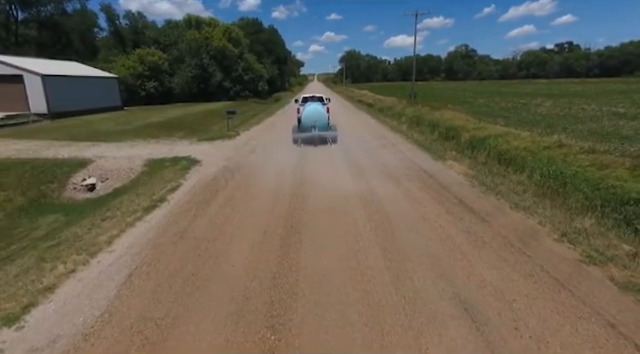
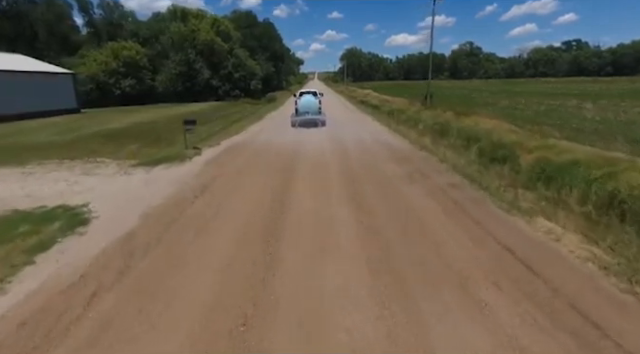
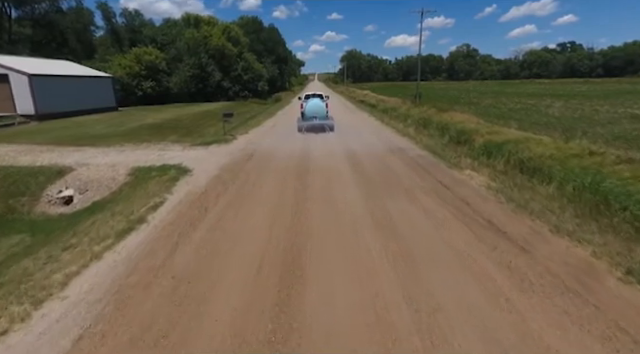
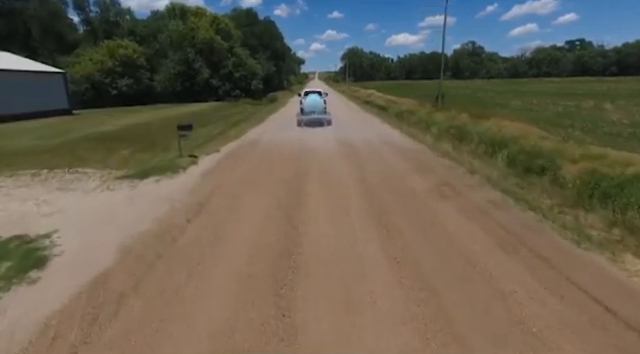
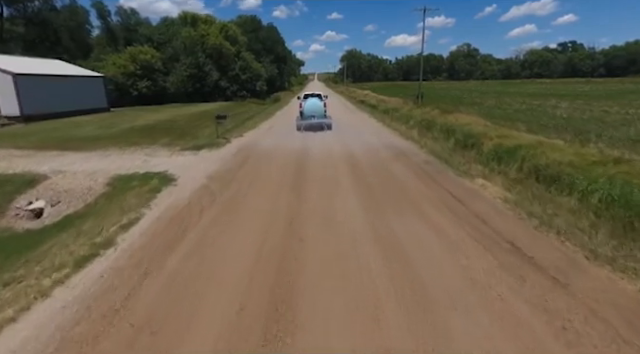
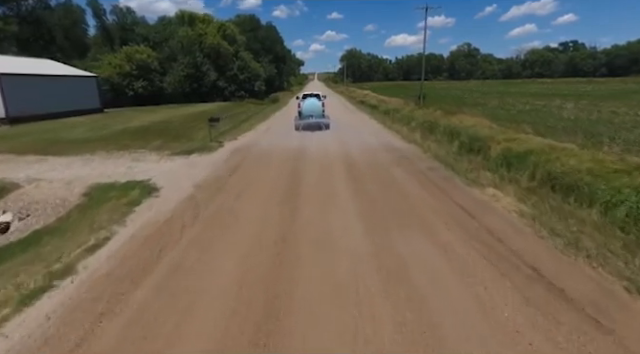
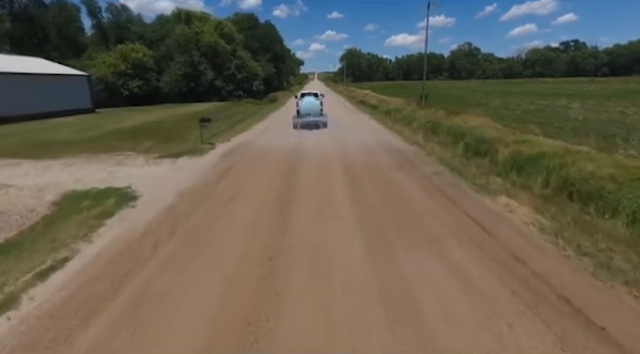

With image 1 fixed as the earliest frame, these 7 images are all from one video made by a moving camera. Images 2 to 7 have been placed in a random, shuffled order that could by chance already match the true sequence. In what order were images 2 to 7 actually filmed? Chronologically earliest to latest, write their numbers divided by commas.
3, 5, 6, 7, 2, 4
